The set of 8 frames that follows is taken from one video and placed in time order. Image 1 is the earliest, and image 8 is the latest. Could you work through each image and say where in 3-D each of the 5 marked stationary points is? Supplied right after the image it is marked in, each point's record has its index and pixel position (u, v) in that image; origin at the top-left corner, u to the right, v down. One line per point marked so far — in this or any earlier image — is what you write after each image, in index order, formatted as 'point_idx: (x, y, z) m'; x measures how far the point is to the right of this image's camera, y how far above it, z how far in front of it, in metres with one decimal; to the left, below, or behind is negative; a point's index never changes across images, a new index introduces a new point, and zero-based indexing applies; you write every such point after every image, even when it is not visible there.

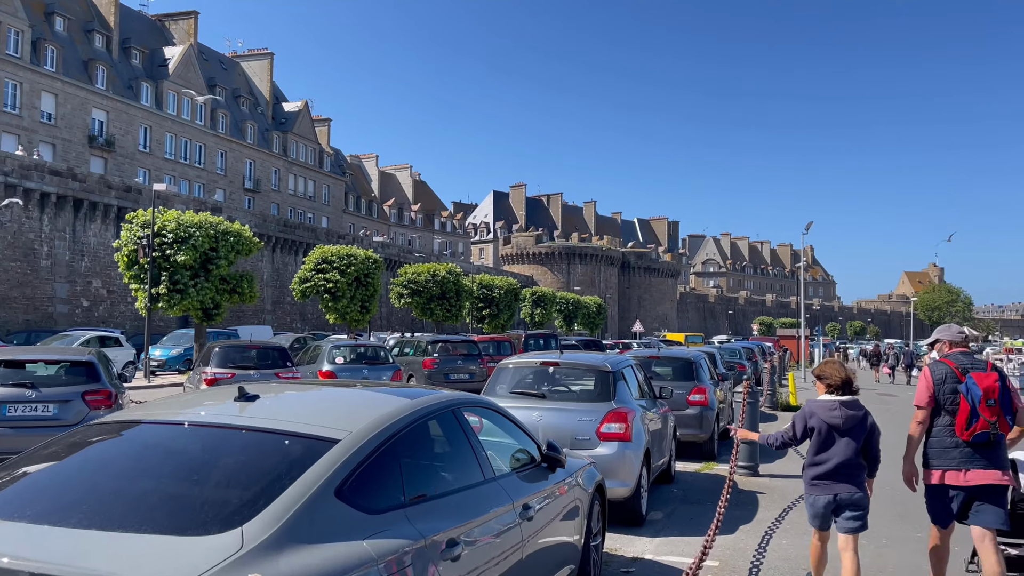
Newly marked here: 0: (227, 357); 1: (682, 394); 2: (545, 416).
0: (-4.1, -1.0, +11.7) m
1: (+2.0, -1.3, +9.8) m
2: (+0.2, -1.0, +6.3) m
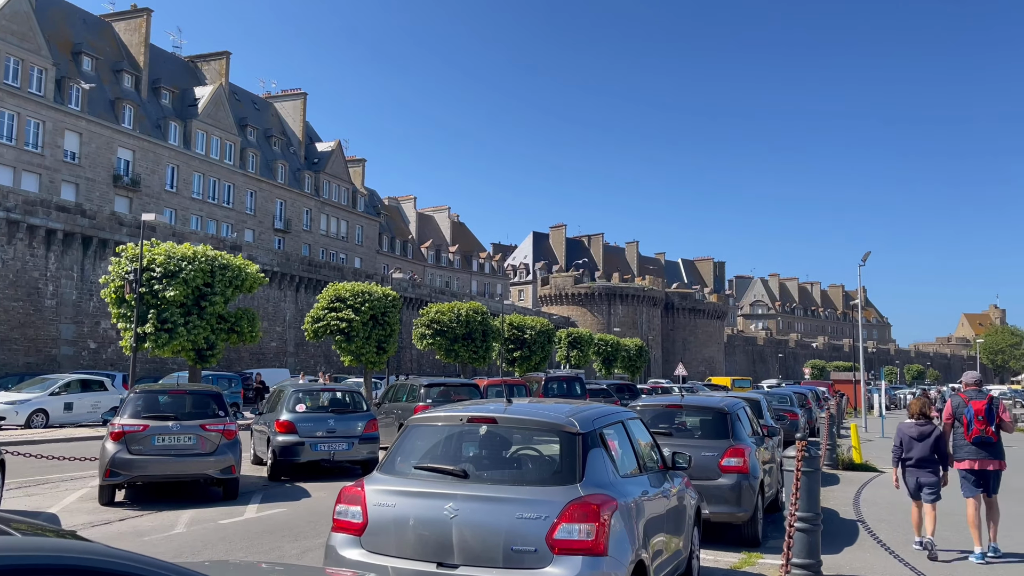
0: (-4.2, -1.4, +9.5) m
1: (+1.8, -1.5, +7.2) m
2: (-0.2, -1.1, +3.8) m
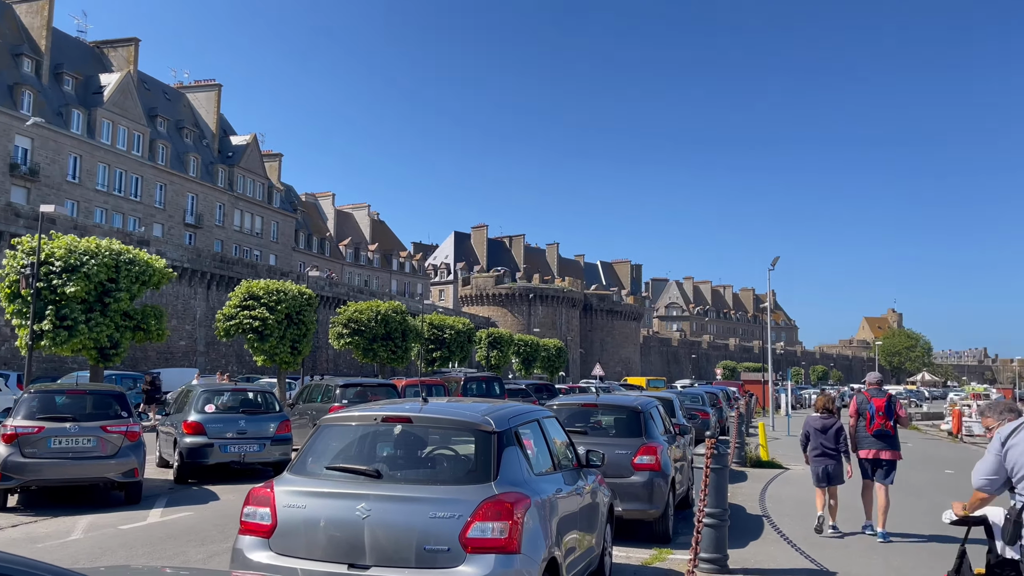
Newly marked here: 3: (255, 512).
0: (-5.2, -1.3, +9.0) m
1: (+1.0, -1.5, +7.3) m
2: (-0.6, -1.0, +3.8) m
3: (-1.3, -1.1, +4.0) m
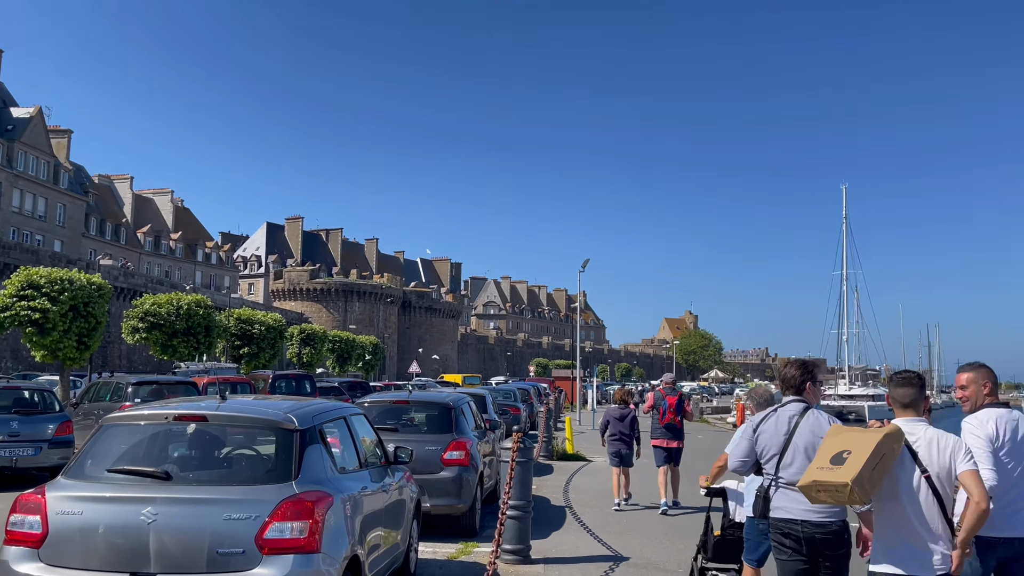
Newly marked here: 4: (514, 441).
0: (-7.1, -1.1, +7.6) m
1: (-0.7, -1.5, +7.4) m
2: (-1.5, -1.0, +3.5) m
3: (-2.2, -1.1, +3.6) m
4: (0.0, -1.3, +6.9) m
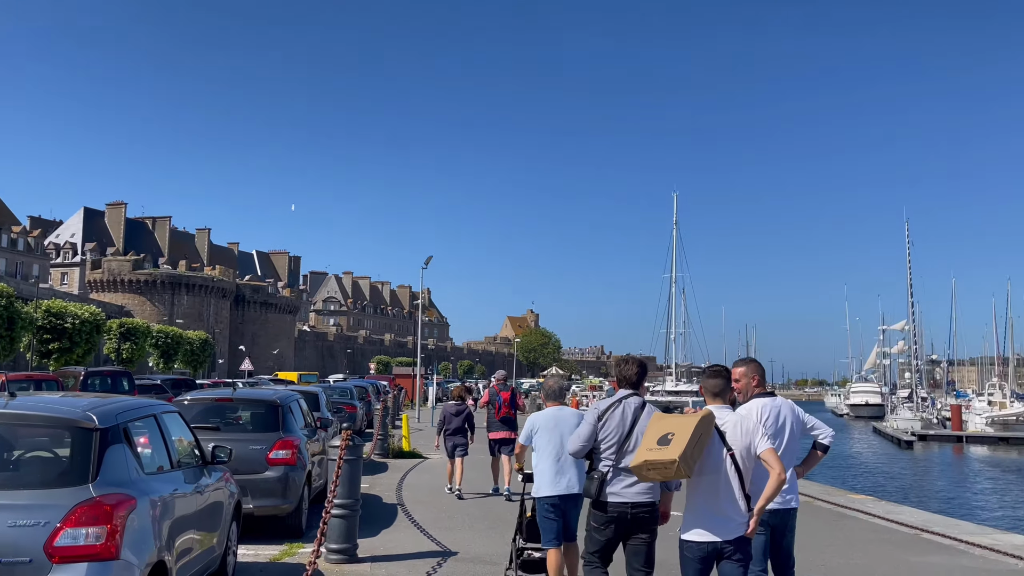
0: (-8.6, -0.9, +6.1) m
1: (-2.2, -1.4, +7.1) m
2: (-2.3, -0.9, +3.2) m
3: (-3.0, -1.0, +3.1) m
4: (-1.4, -1.3, +6.8) m
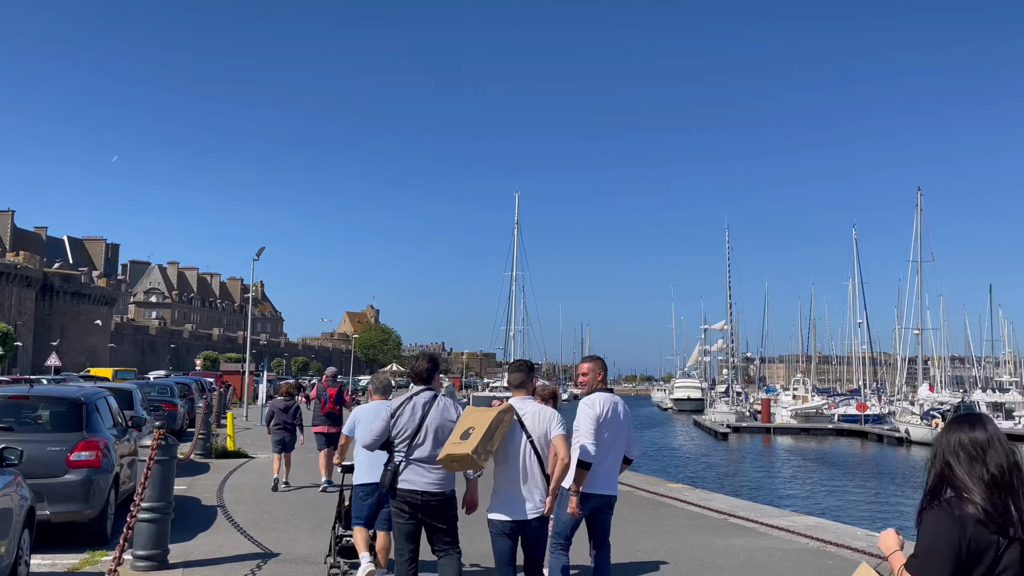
0: (-9.7, -0.7, +4.4) m
1: (-3.7, -1.3, +6.6) m
2: (-3.0, -0.9, +2.7) m
3: (-3.6, -0.9, +2.5) m
4: (-2.8, -1.2, +6.4) m
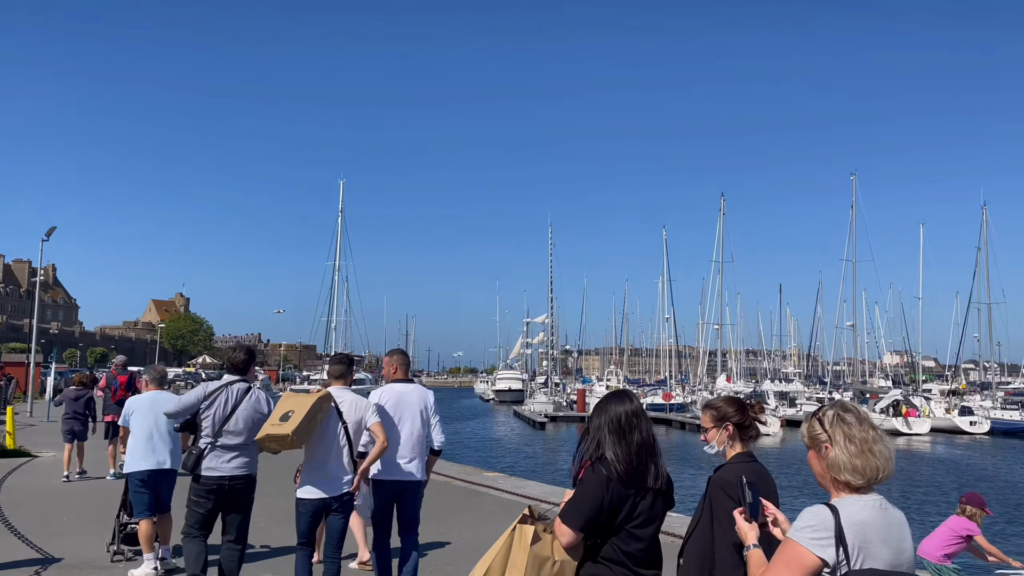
0: (-10.6, -0.5, +2.3) m
1: (-5.2, -1.2, +5.7) m
2: (-3.6, -0.8, +2.1) m
3: (-4.2, -0.8, +1.8) m
4: (-4.3, -1.1, +5.8) m
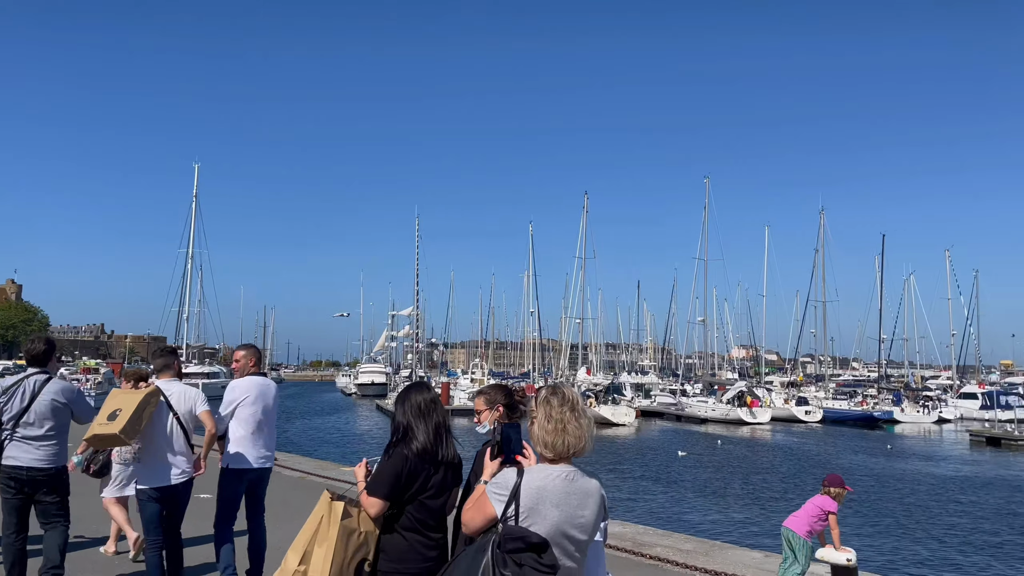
0: (-10.9, -0.3, +0.7) m
1: (-6.2, -1.1, +5.0) m
2: (-4.0, -0.7, +1.6) m
3: (-4.6, -0.7, +1.2) m
4: (-5.3, -1.0, +5.1) m
